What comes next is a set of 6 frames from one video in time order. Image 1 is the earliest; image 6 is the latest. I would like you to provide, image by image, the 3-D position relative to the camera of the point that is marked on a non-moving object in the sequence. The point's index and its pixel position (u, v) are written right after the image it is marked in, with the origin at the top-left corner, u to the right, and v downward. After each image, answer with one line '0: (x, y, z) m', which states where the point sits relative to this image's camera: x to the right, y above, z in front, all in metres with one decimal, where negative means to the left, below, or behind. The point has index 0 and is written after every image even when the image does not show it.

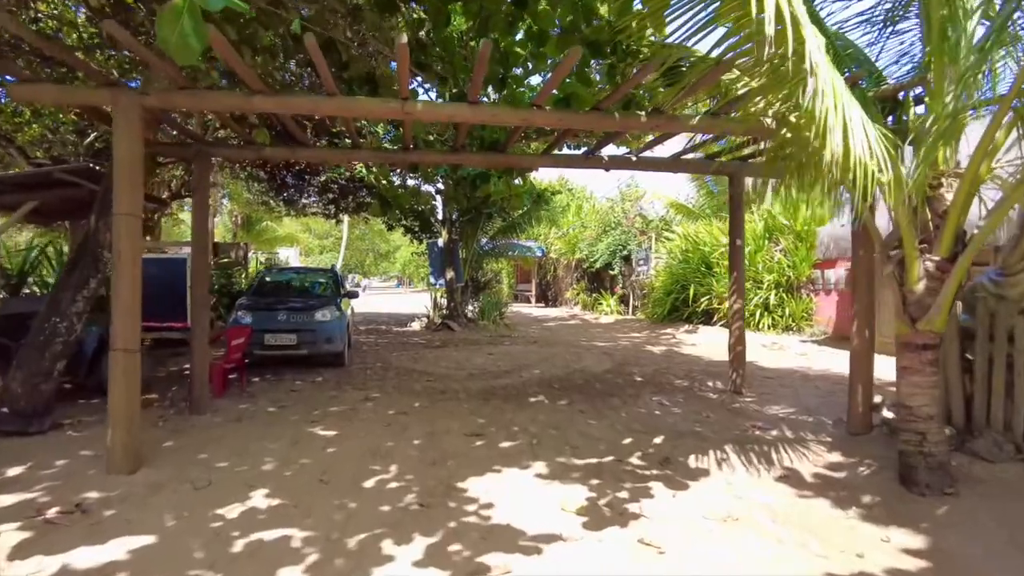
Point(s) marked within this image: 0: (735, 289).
0: (+2.3, 0.0, +6.9) m
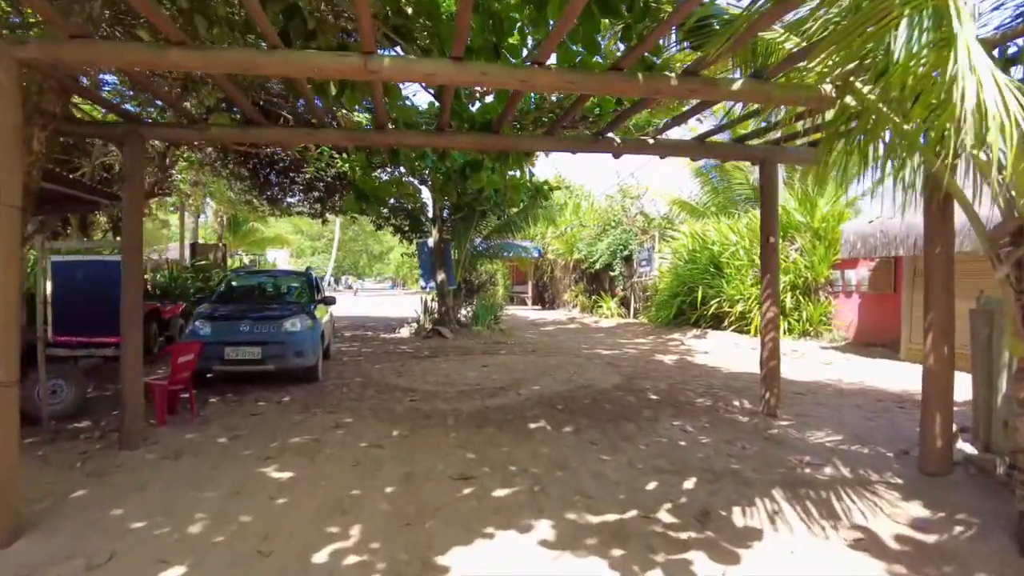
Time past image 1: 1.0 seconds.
0: (+2.3, -0.1, +5.9) m
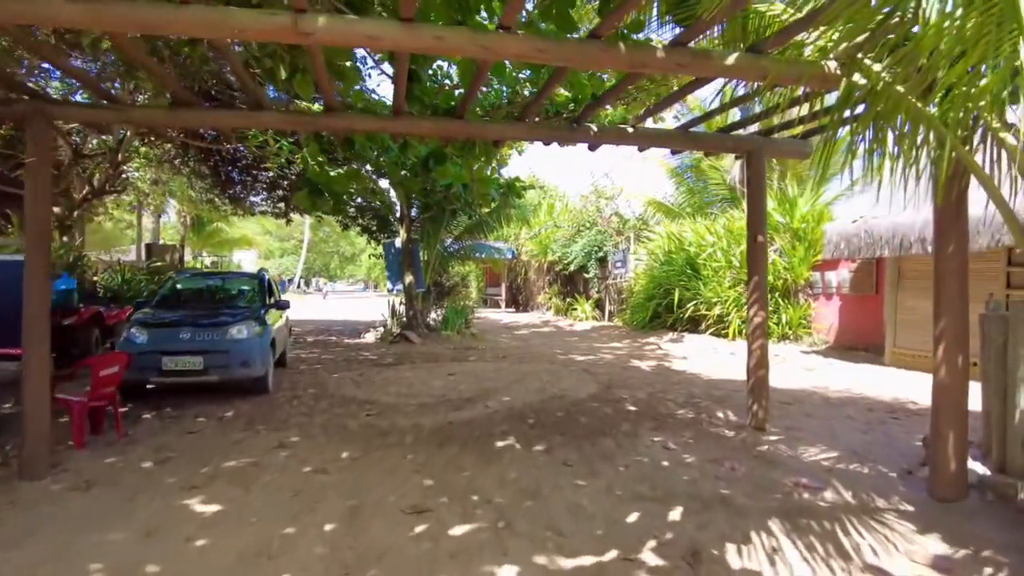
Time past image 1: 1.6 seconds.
0: (+2.0, -0.1, +5.5) m
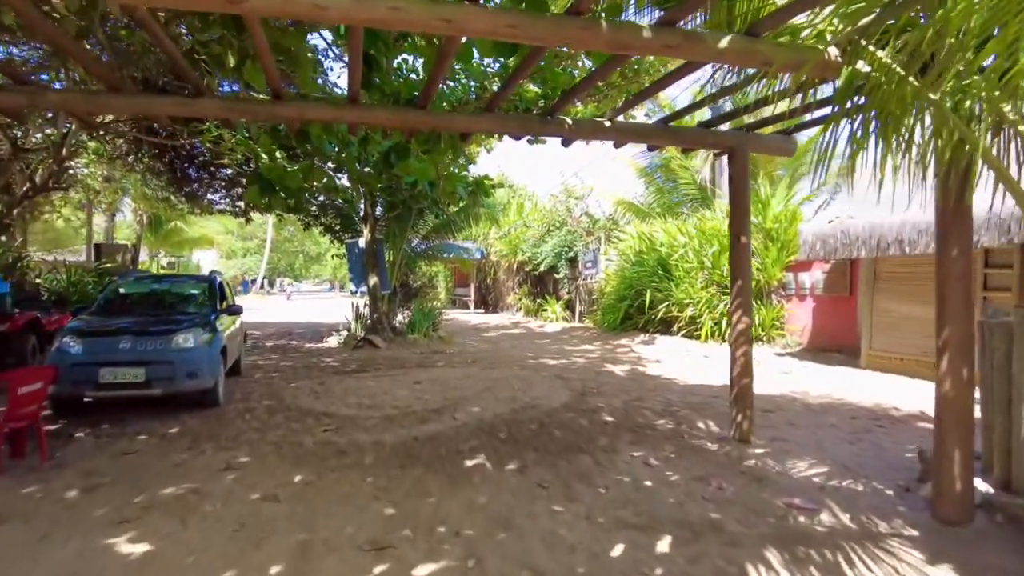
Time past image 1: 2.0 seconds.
0: (+1.8, -0.1, +5.2) m
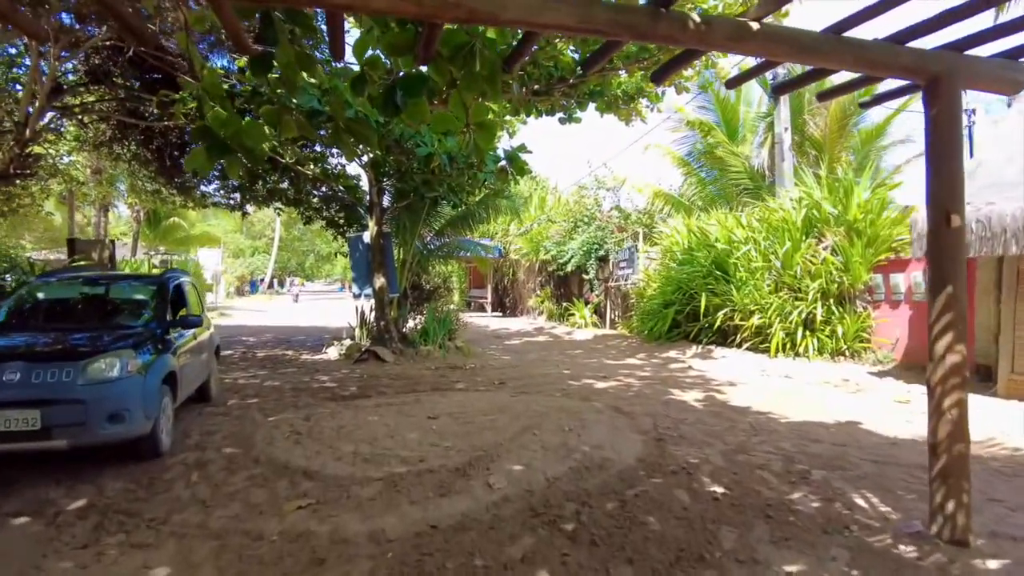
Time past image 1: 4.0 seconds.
0: (+2.1, -0.2, +3.3) m
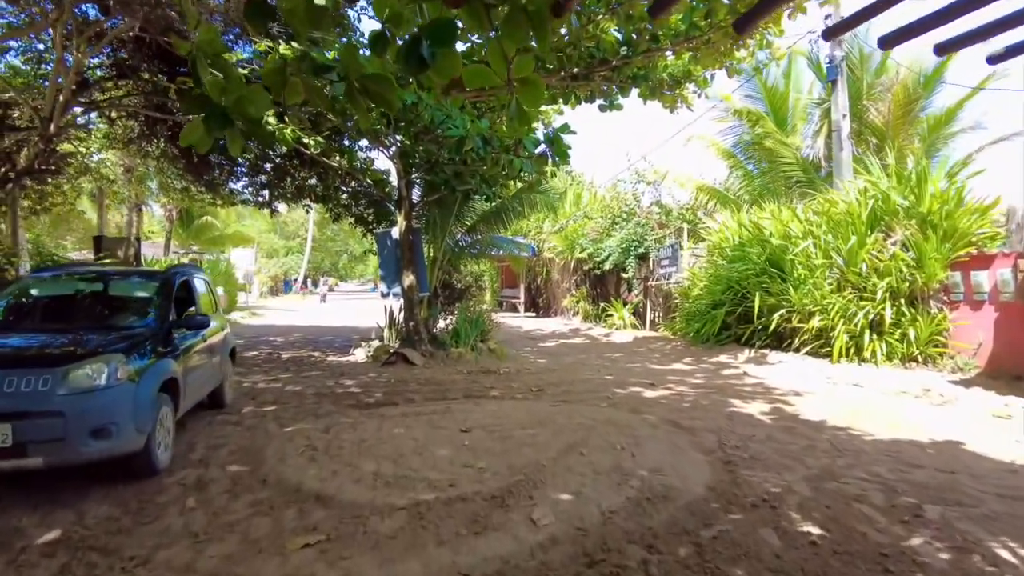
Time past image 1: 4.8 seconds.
0: (+2.4, -0.1, +2.5) m
